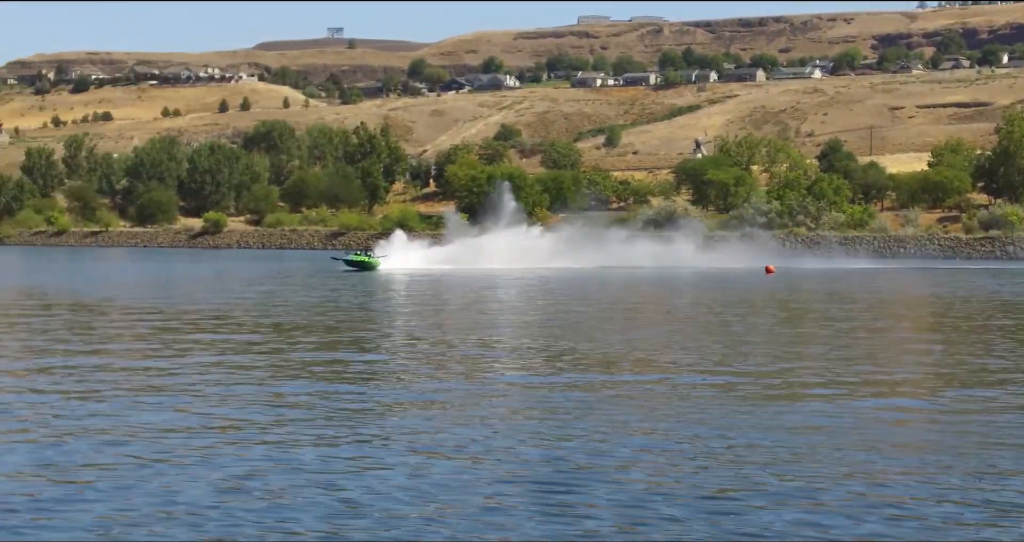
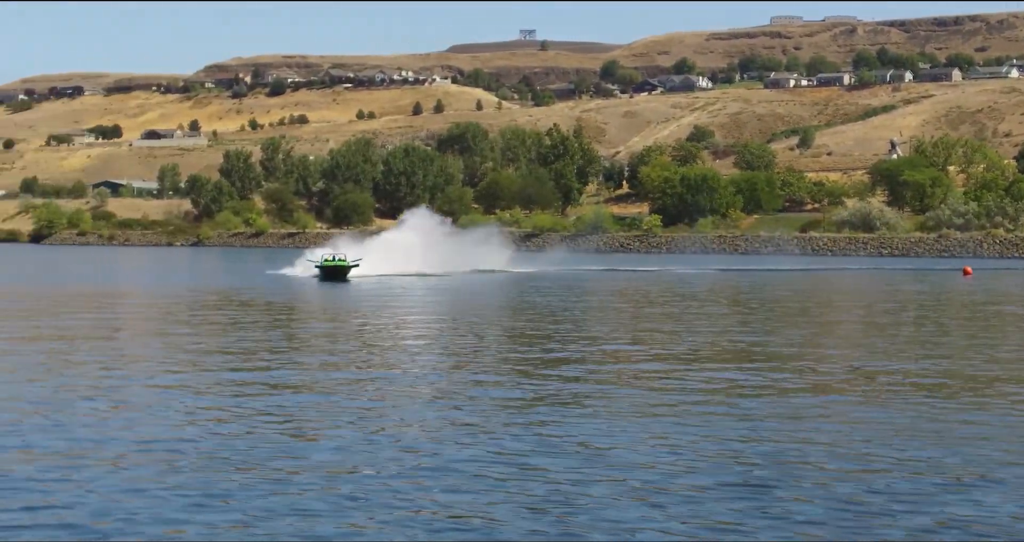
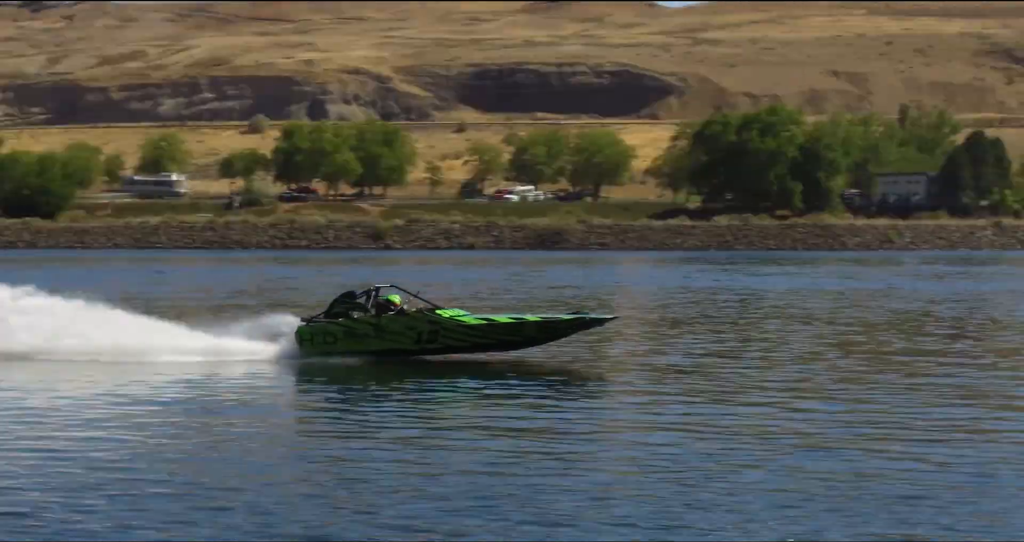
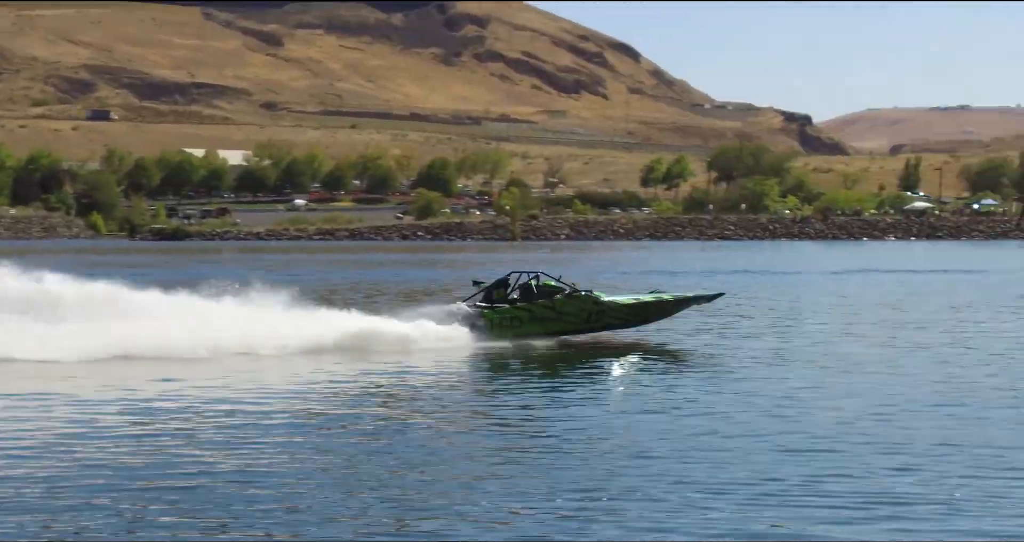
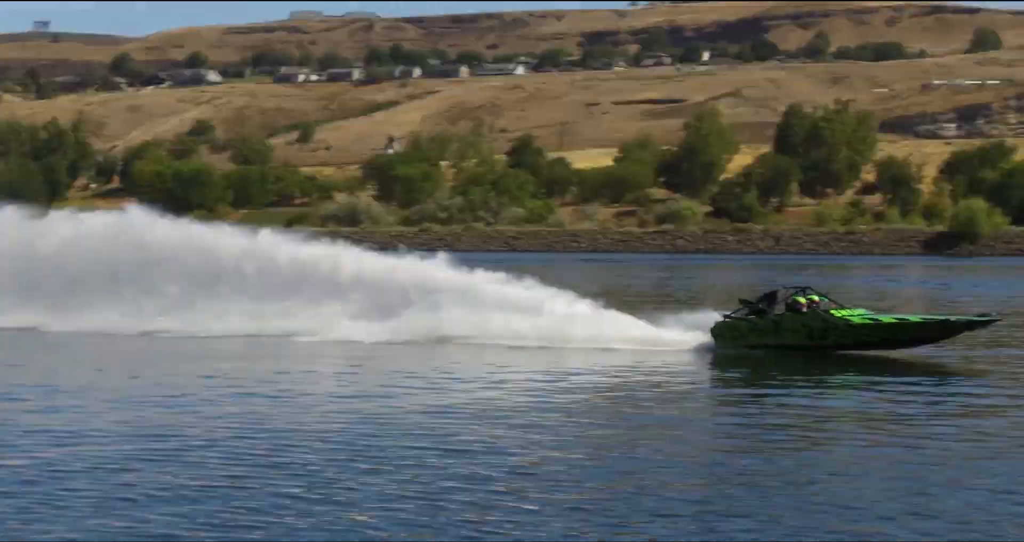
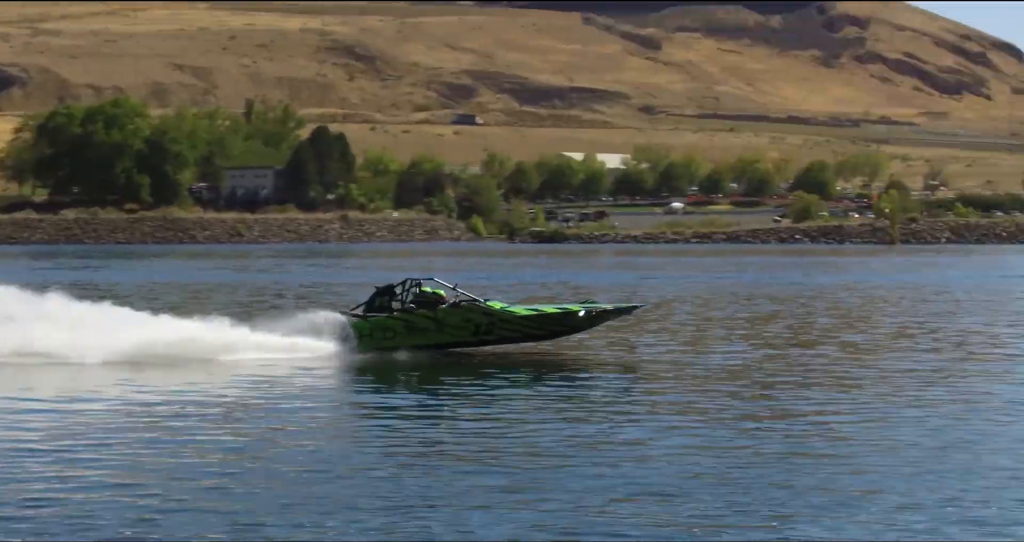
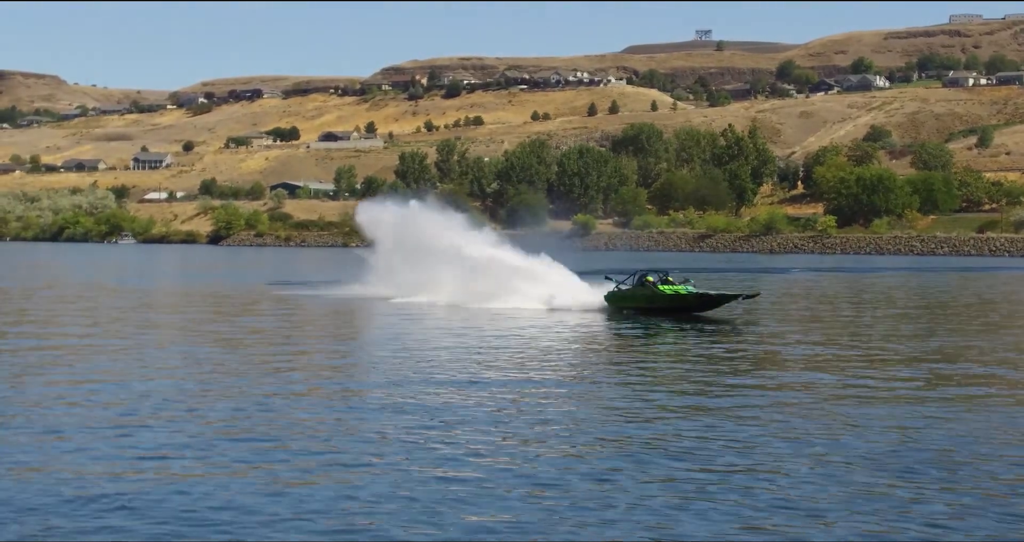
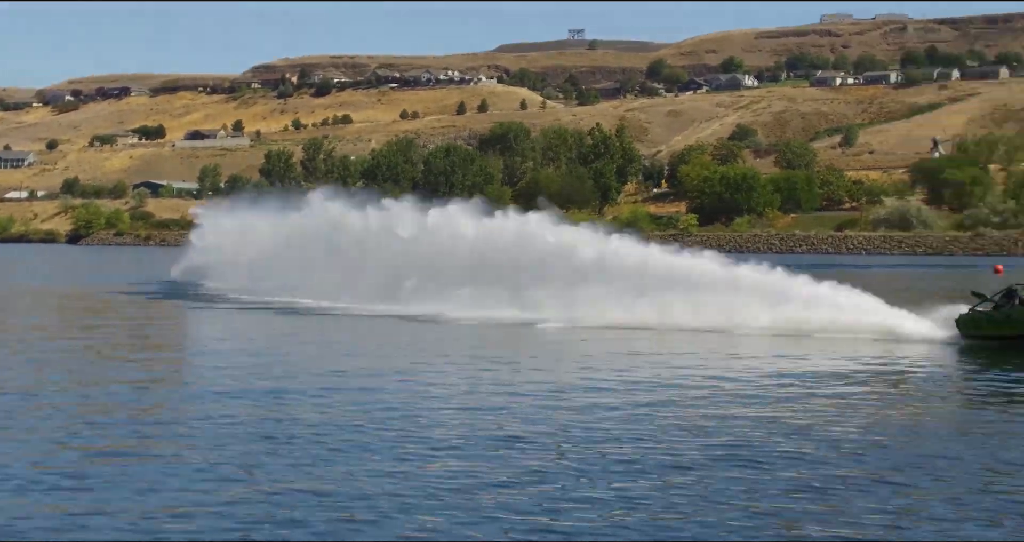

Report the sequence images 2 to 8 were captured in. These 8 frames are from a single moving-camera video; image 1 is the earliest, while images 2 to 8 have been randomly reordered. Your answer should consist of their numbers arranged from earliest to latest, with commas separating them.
2, 7, 8, 5, 3, 6, 4
